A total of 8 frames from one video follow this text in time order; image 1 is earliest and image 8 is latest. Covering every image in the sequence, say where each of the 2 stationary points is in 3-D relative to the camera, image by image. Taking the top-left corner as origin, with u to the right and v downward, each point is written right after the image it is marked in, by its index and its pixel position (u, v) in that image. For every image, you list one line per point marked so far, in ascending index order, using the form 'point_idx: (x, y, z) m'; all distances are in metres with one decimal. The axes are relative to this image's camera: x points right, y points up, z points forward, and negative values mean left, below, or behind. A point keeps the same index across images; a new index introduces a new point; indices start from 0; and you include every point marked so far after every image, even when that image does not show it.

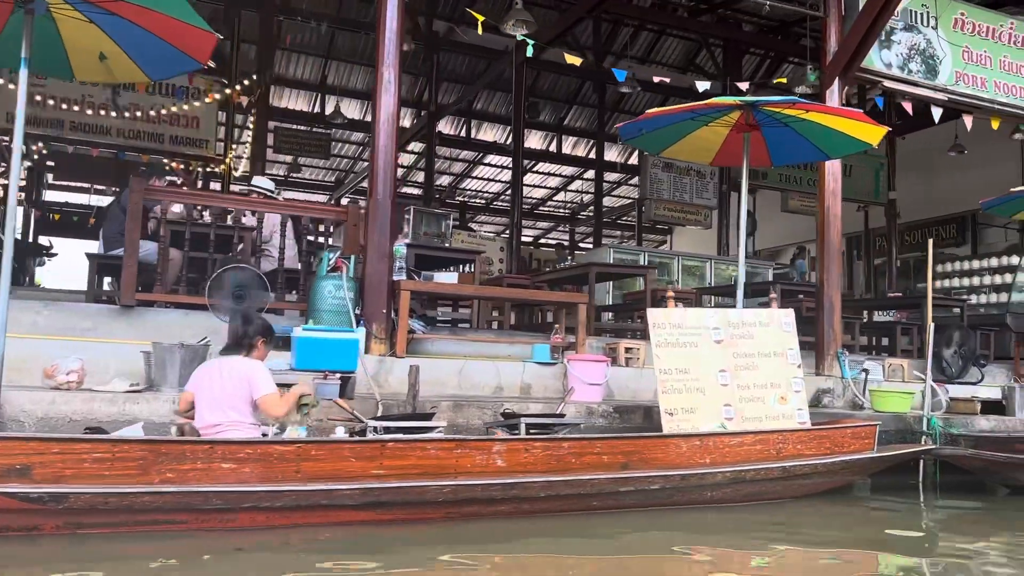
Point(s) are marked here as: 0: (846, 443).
0: (+1.8, -0.8, +4.5) m
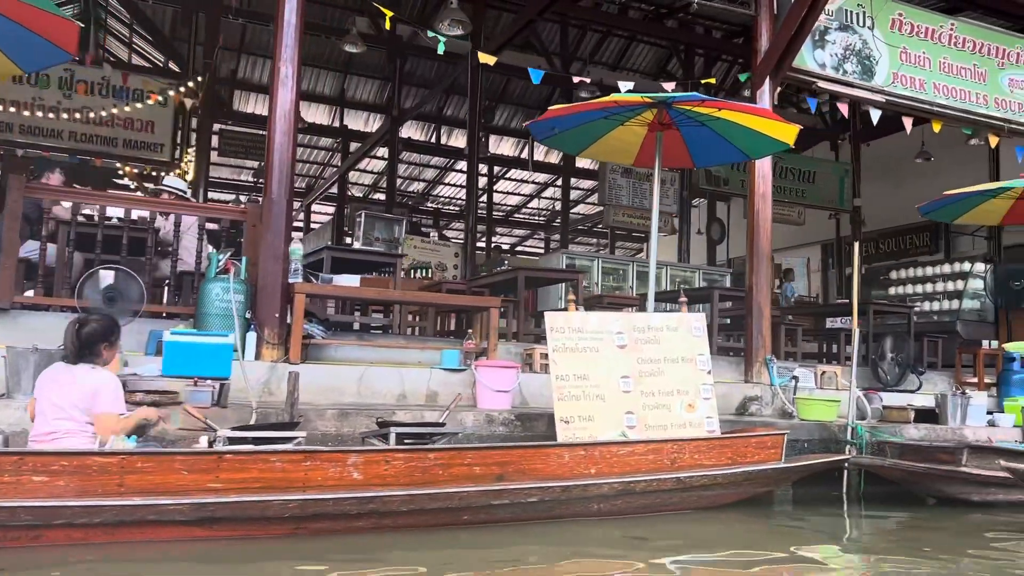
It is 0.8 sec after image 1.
0: (+1.2, -0.8, +4.3) m
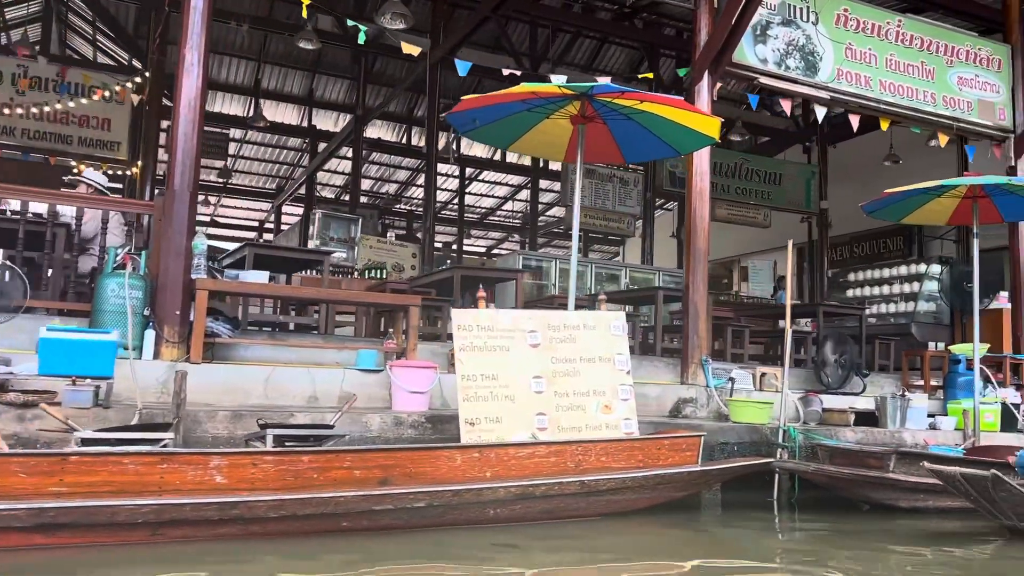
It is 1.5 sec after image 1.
0: (+0.7, -0.8, +4.2) m
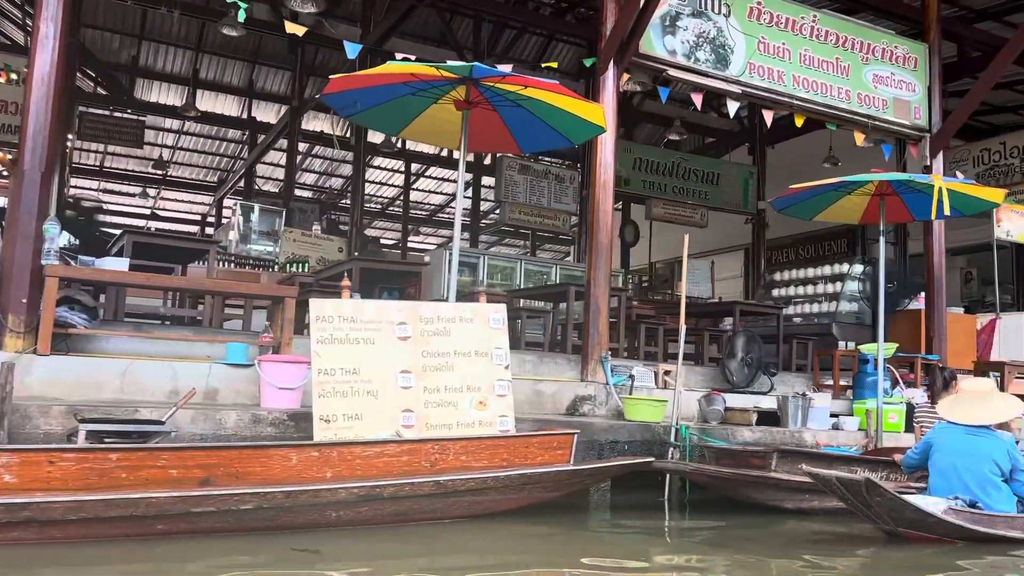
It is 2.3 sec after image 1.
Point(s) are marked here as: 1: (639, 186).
0: (+0.1, -0.8, +4.0) m
1: (+2.1, +1.6, +13.8) m
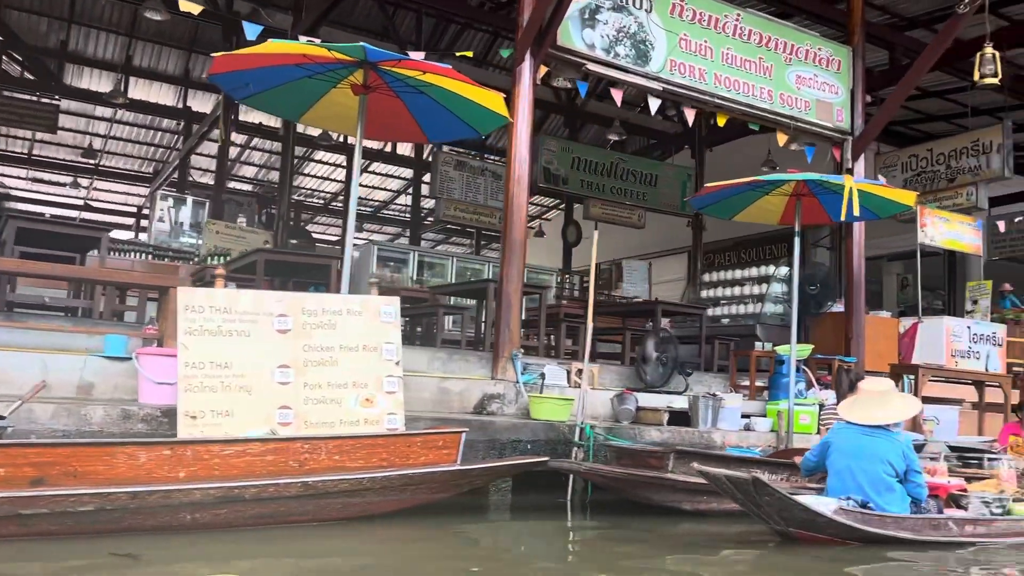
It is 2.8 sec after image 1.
0: (-0.5, -0.7, +3.8) m
1: (+1.1, +1.6, +13.7) m
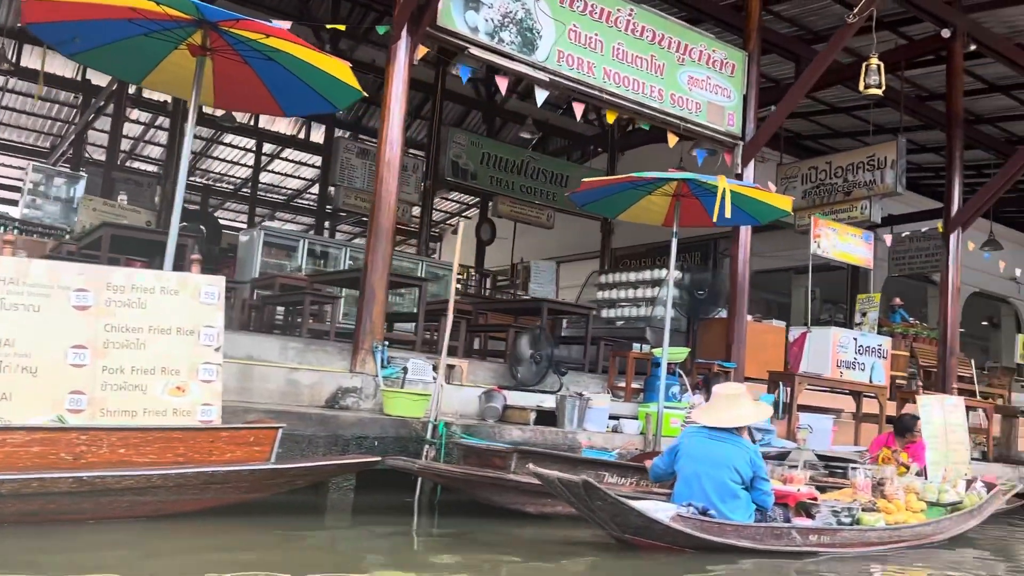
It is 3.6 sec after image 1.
0: (-1.2, -0.6, +3.5) m
1: (-0.4, +1.7, +13.5) m
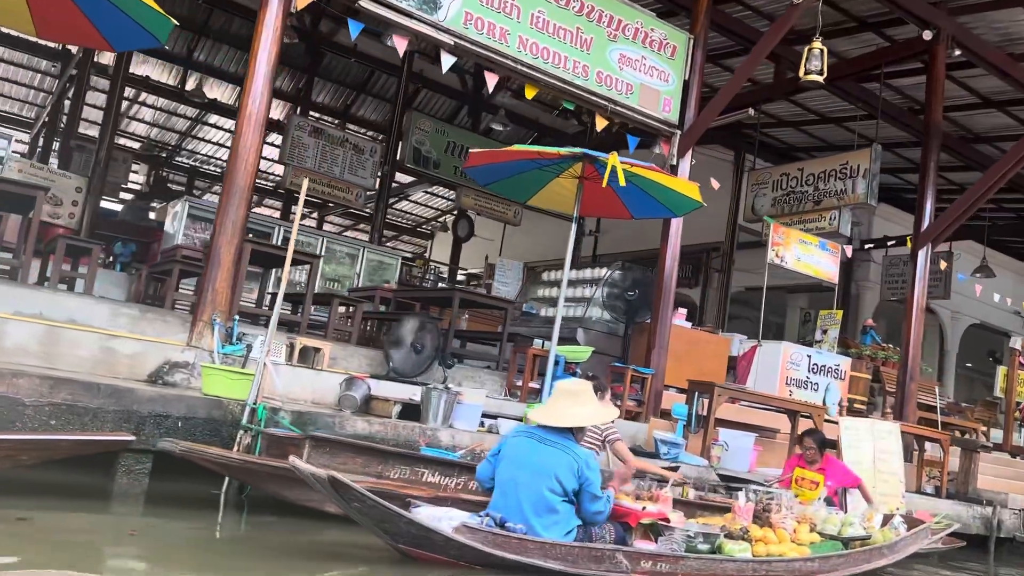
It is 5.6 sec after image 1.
0: (-2.1, -0.4, +2.9) m
1: (-1.0, +1.8, +12.9) m
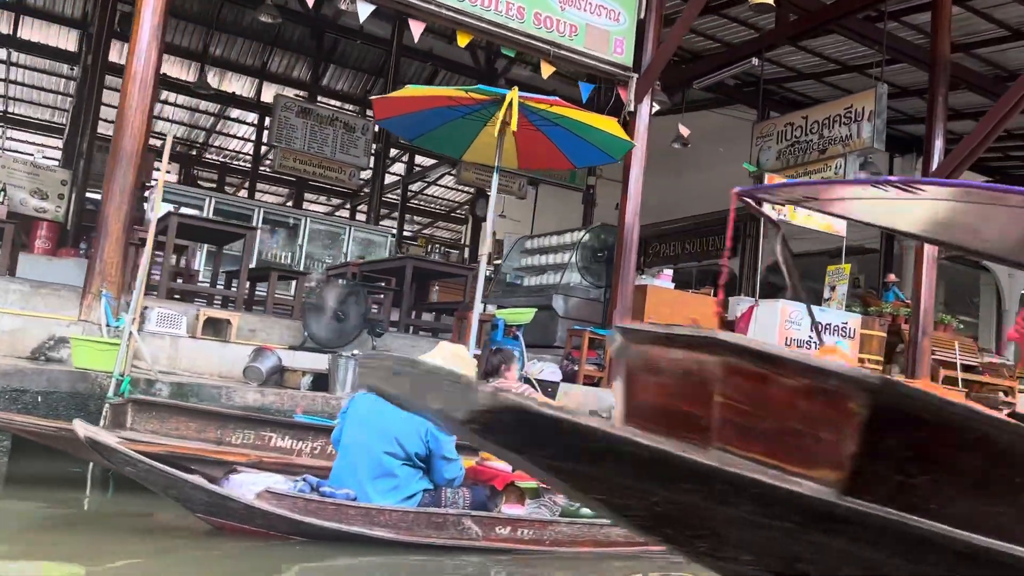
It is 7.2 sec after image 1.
0: (-2.8, -0.3, +2.7) m
1: (-1.0, +2.1, +12.6) m
